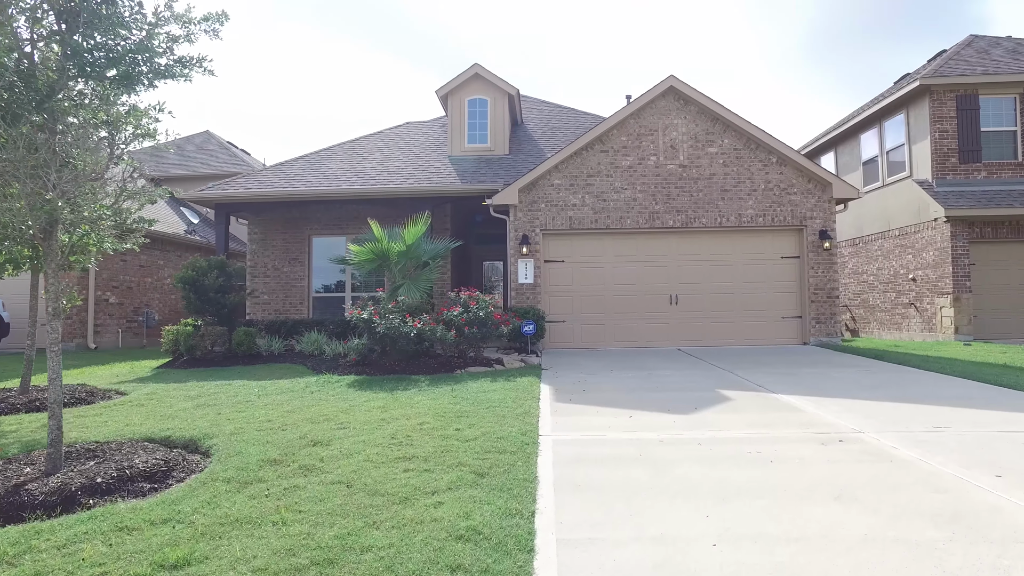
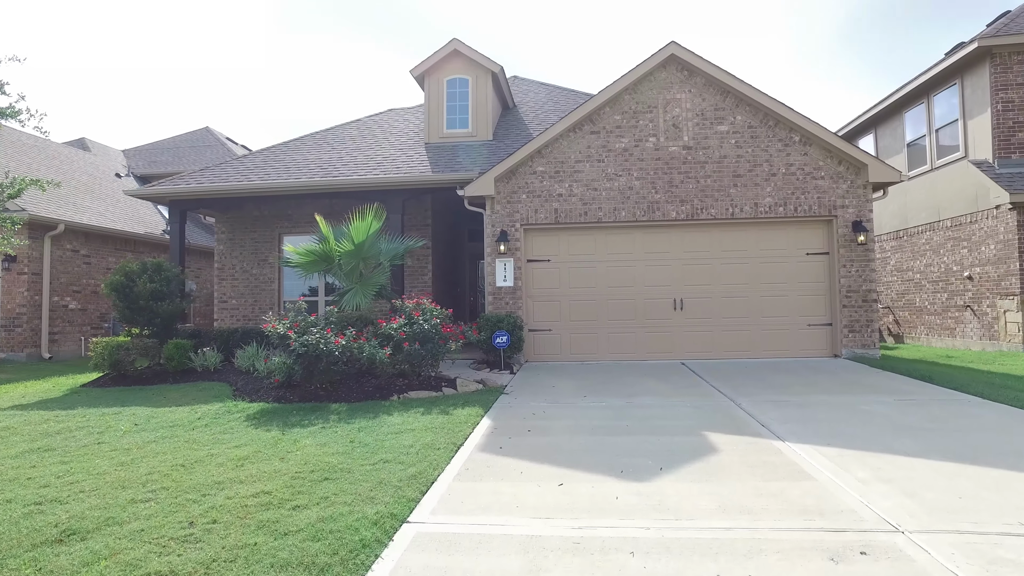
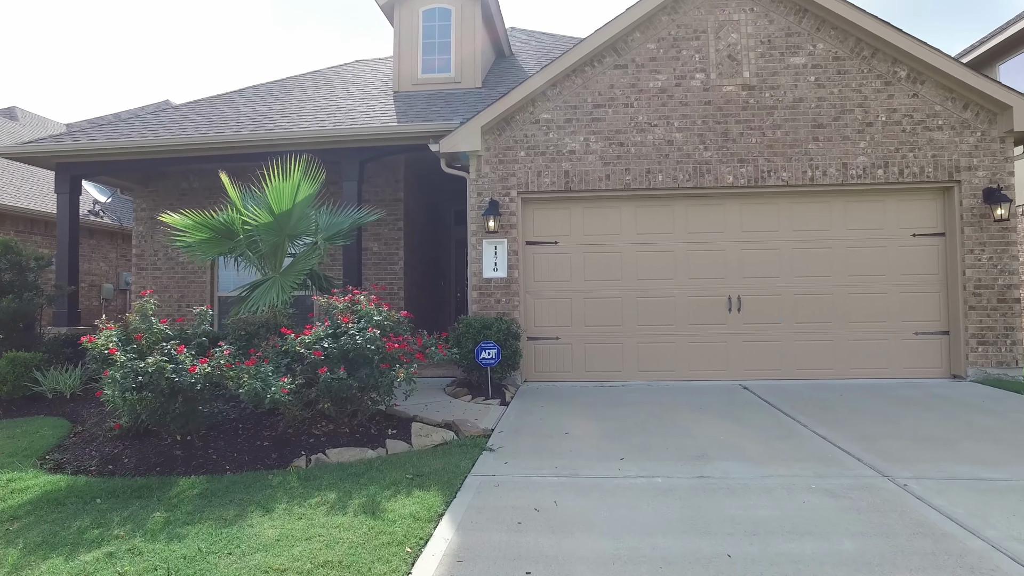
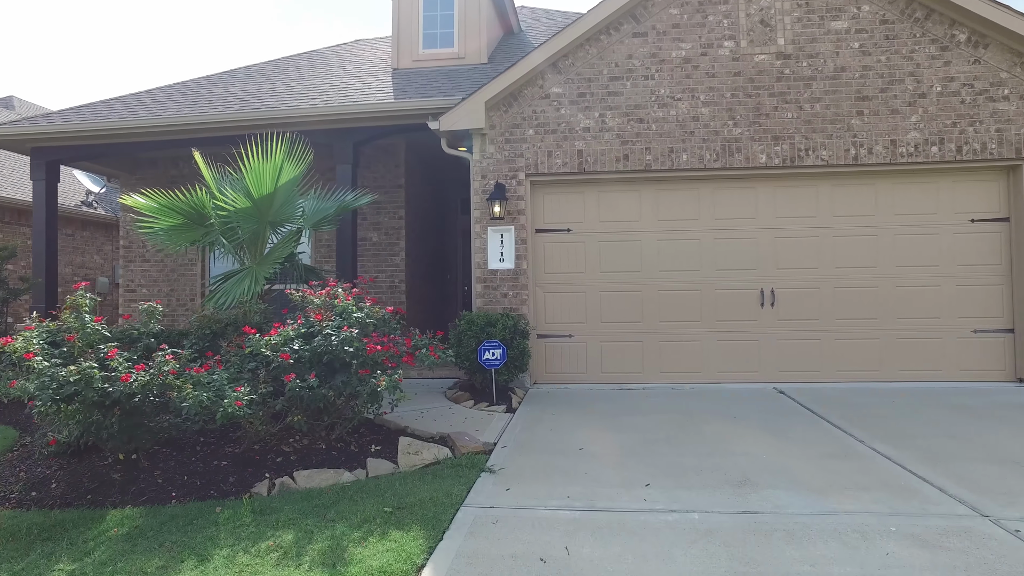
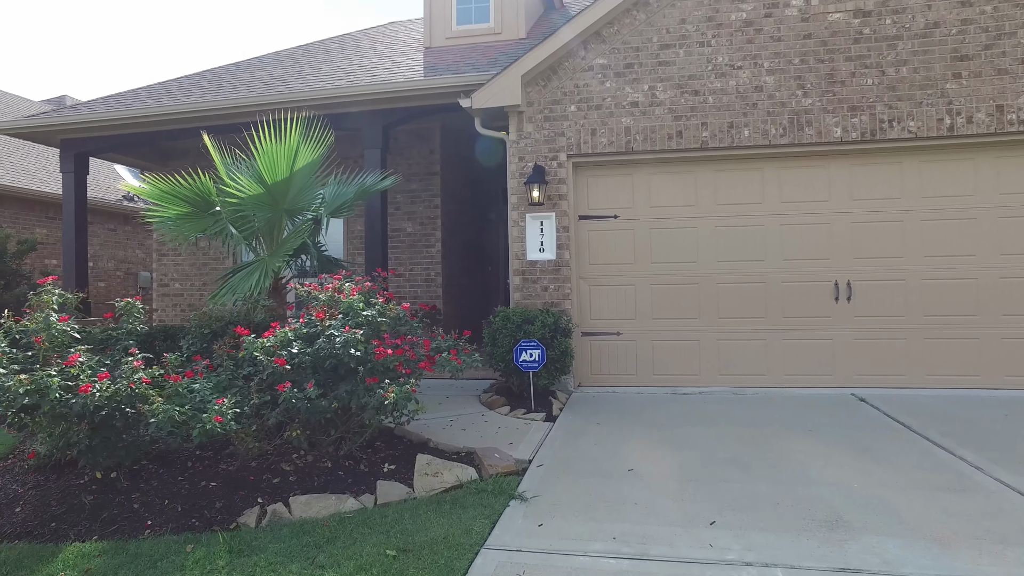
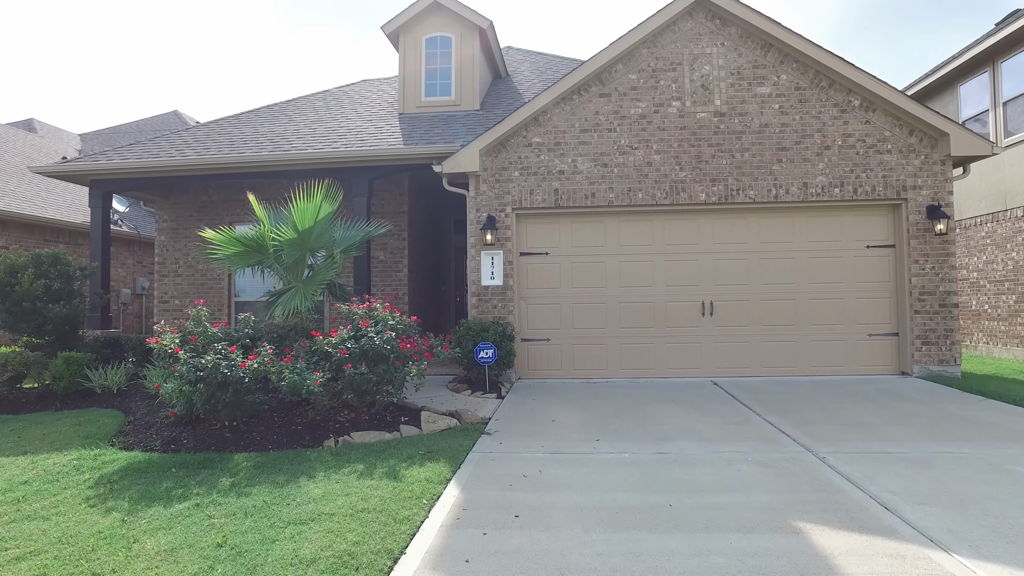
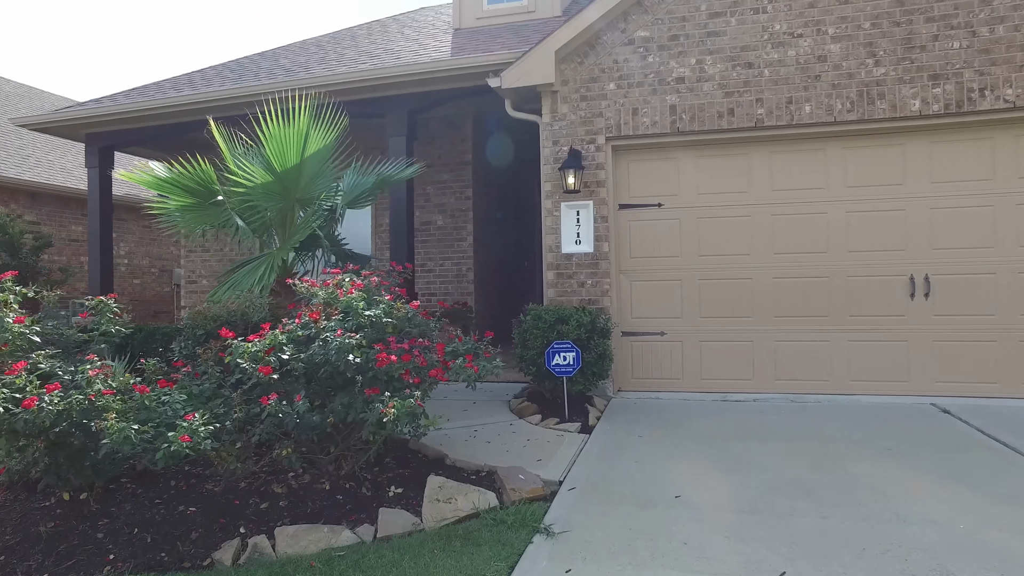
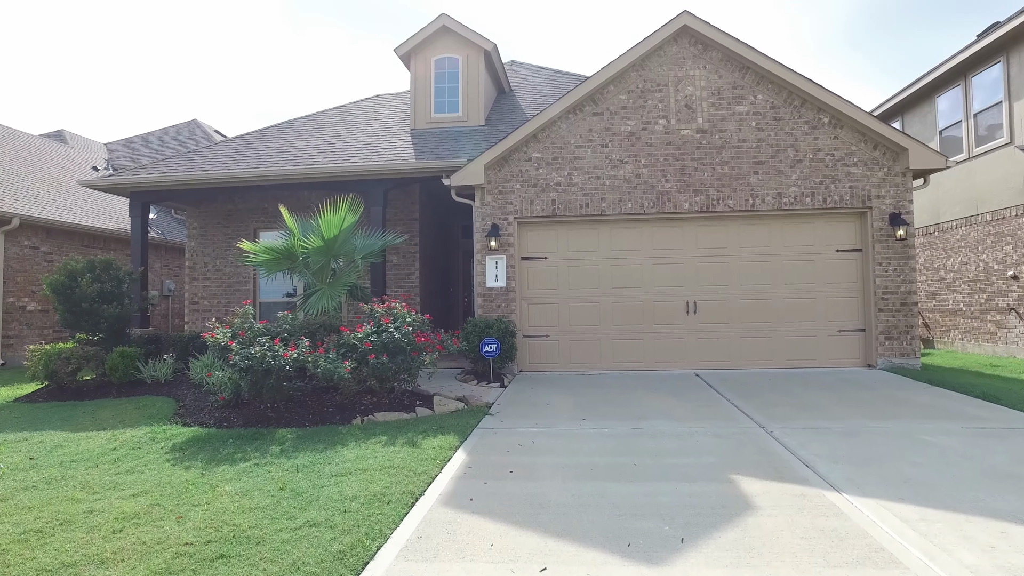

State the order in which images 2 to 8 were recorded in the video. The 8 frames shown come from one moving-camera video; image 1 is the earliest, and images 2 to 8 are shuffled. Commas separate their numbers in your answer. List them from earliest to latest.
2, 8, 6, 3, 4, 5, 7
